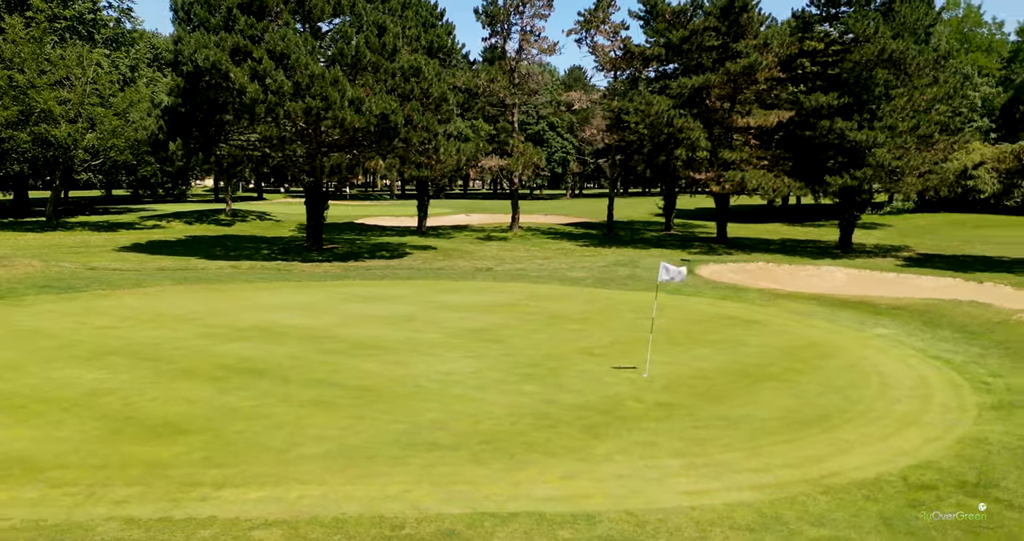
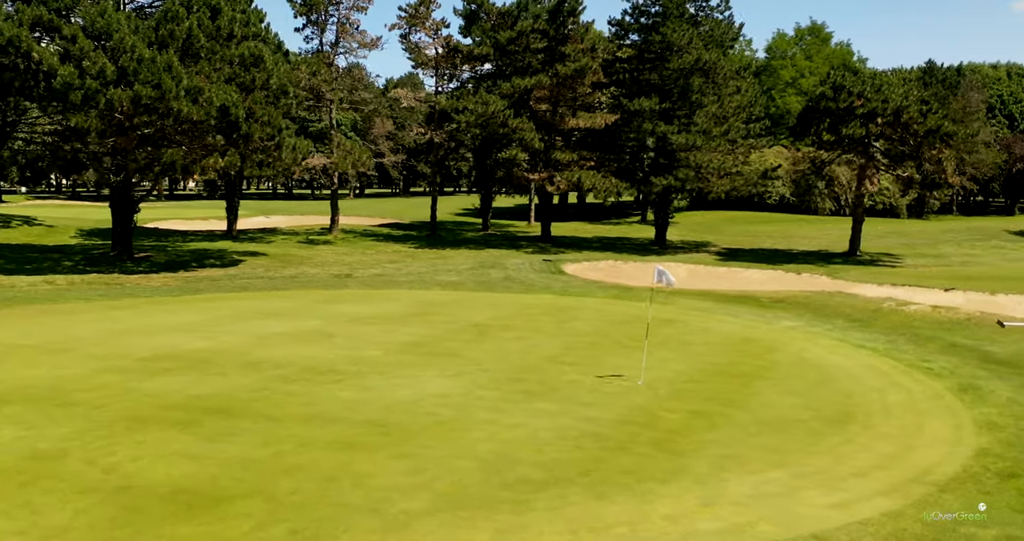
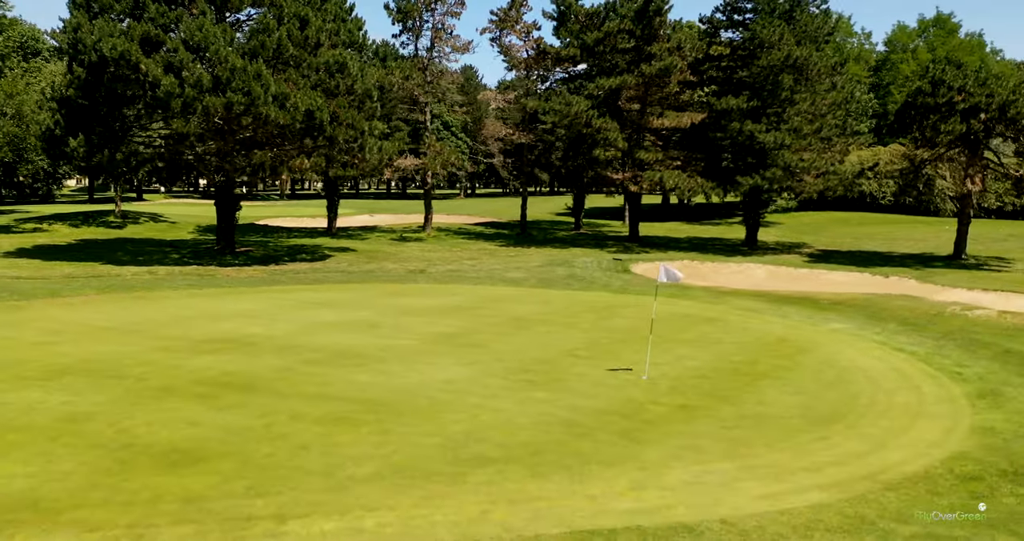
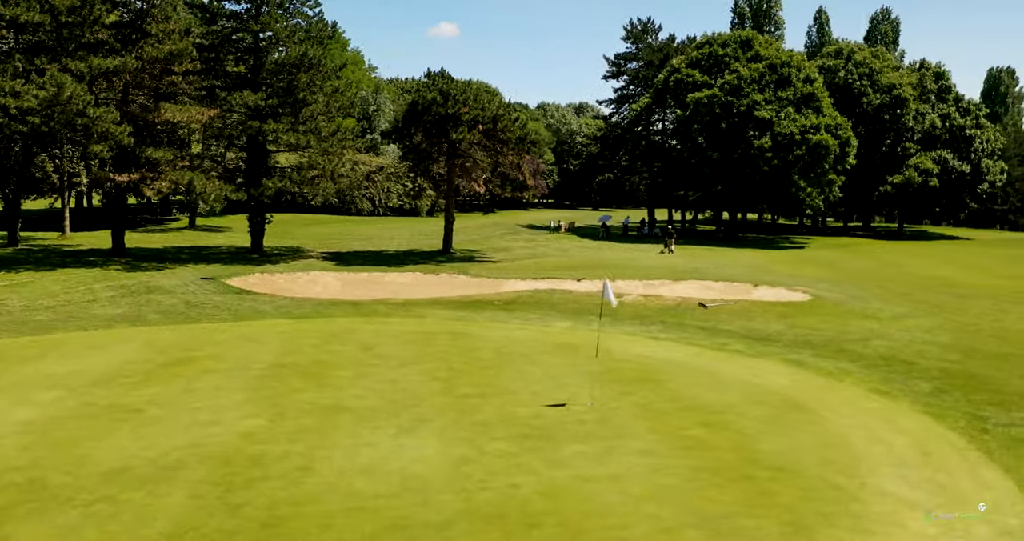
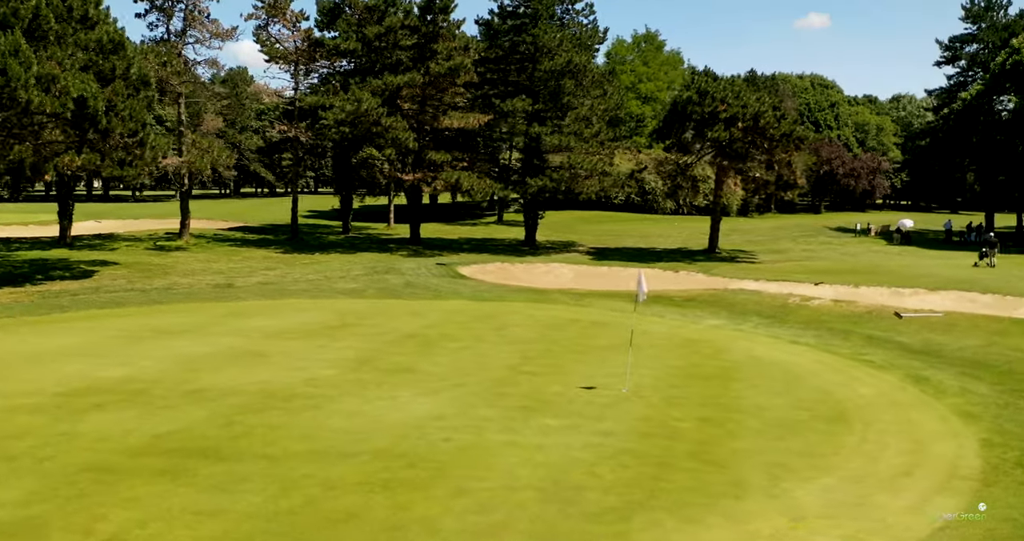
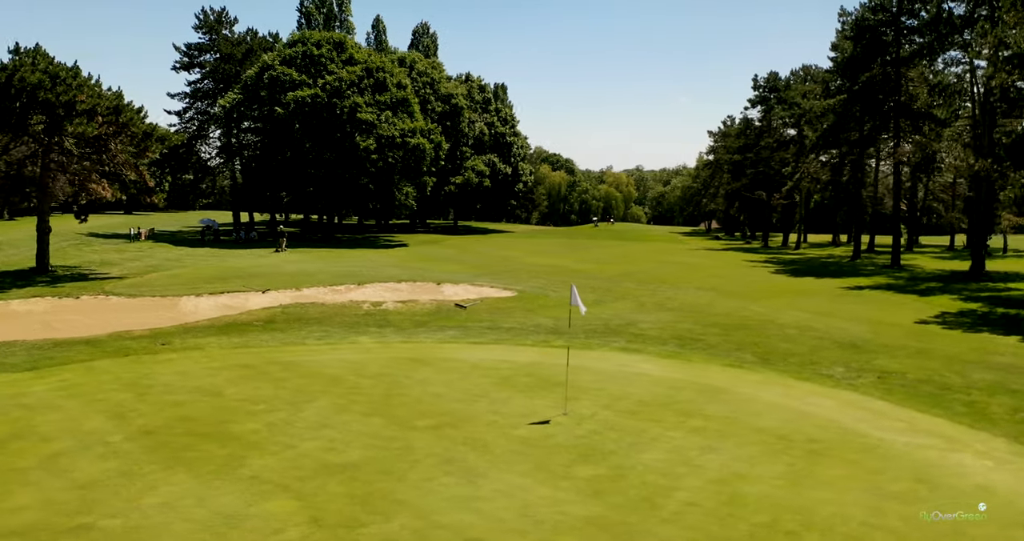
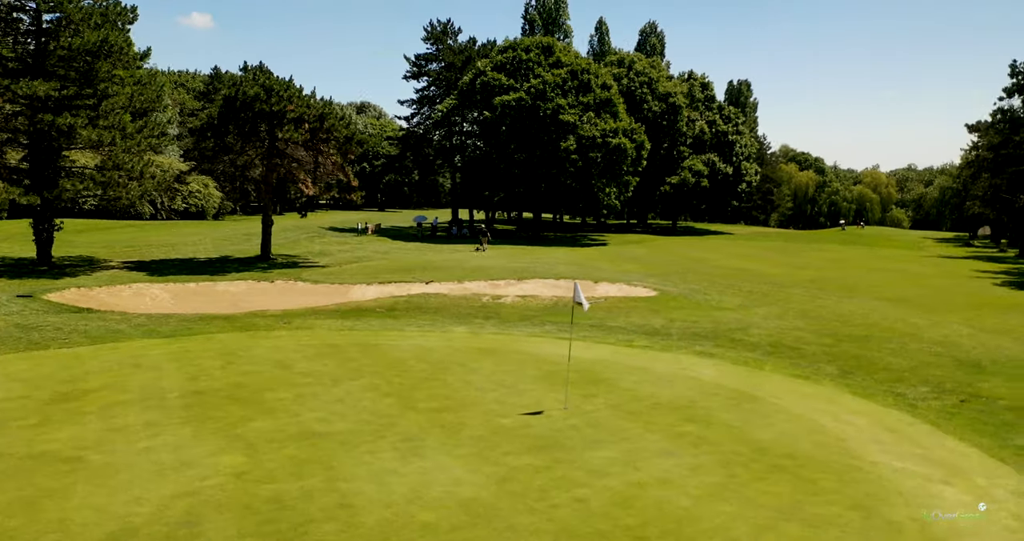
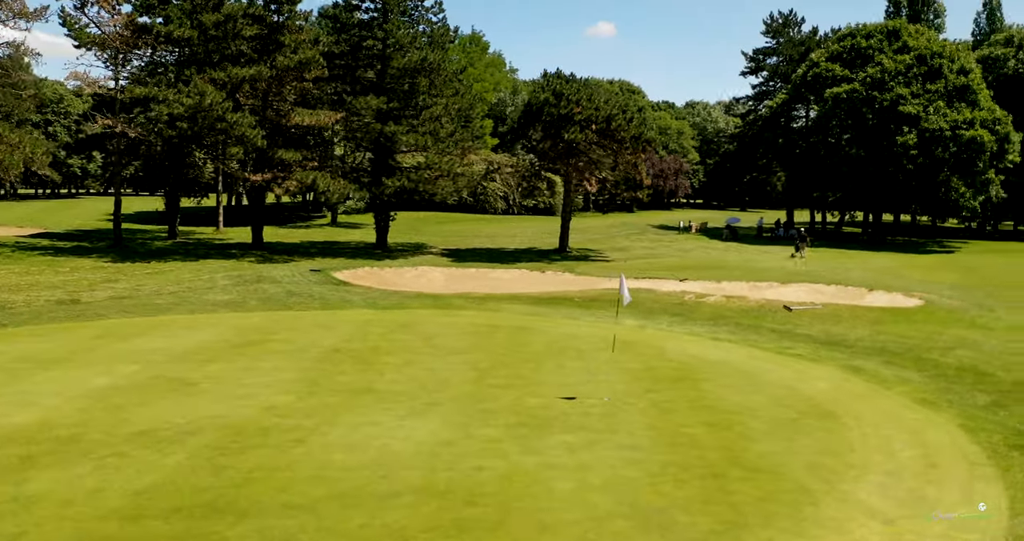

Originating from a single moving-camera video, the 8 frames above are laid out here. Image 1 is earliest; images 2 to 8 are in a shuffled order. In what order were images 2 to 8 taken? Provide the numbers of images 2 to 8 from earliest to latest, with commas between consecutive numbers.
3, 2, 5, 8, 4, 7, 6
